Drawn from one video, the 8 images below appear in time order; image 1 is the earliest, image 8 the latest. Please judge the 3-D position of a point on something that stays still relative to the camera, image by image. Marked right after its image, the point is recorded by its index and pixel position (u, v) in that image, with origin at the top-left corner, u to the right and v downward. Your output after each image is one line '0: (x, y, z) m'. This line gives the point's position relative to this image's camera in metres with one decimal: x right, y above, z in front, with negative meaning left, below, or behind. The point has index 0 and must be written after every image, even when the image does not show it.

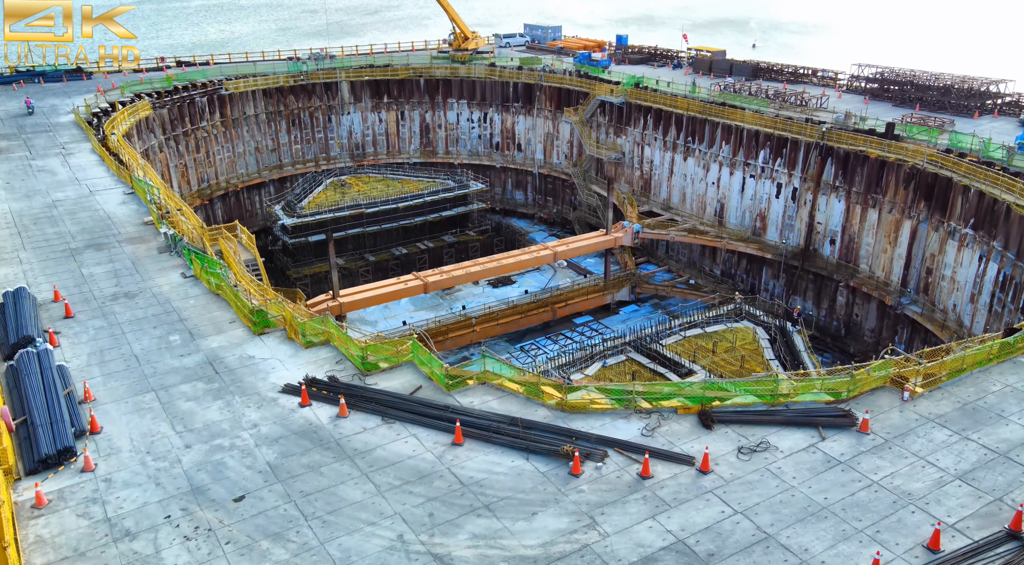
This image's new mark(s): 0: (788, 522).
0: (+6.0, -4.9, +17.4) m
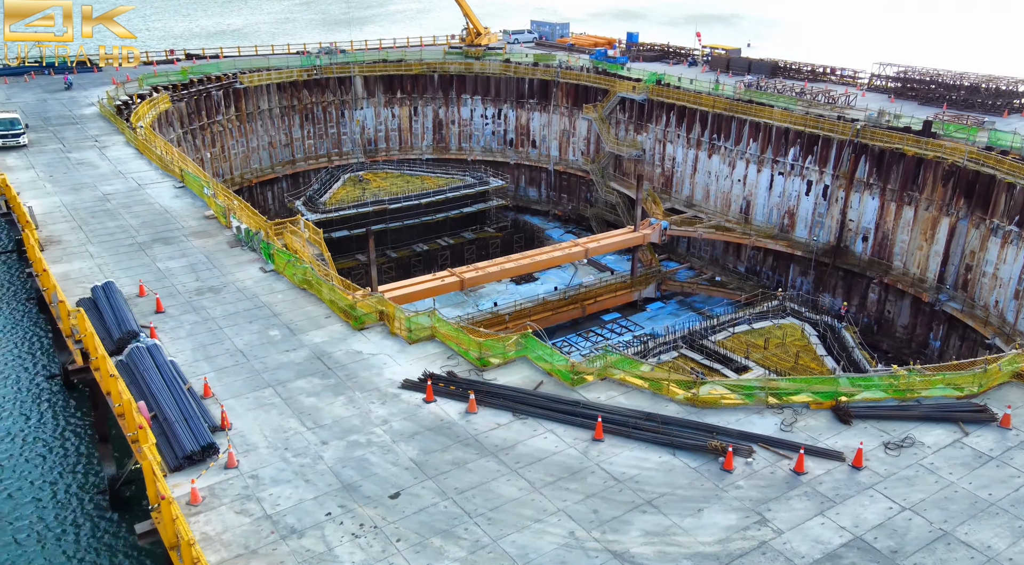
0: (+9.3, -4.8, +17.4) m
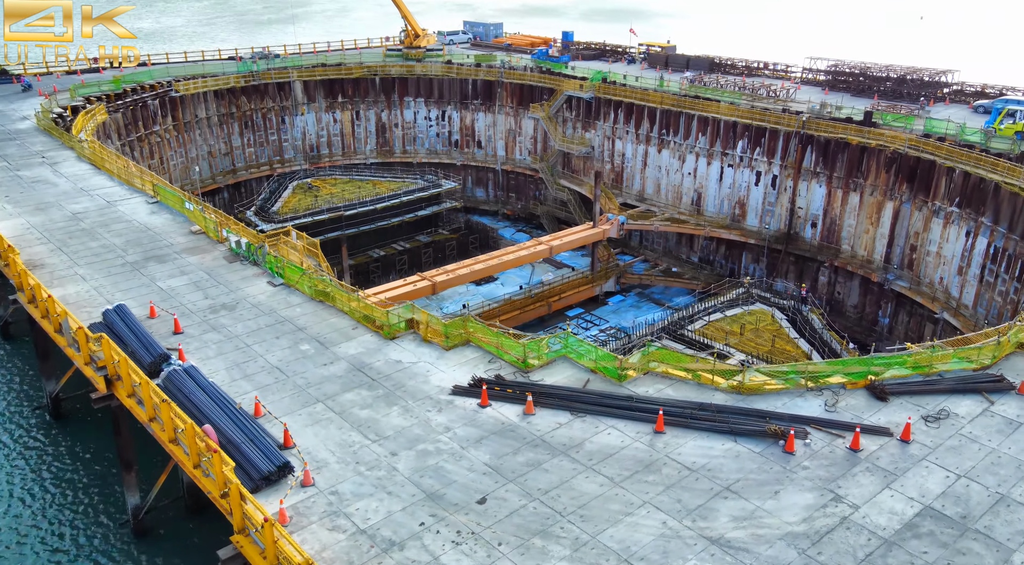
0: (+11.1, -4.4, +18.8) m
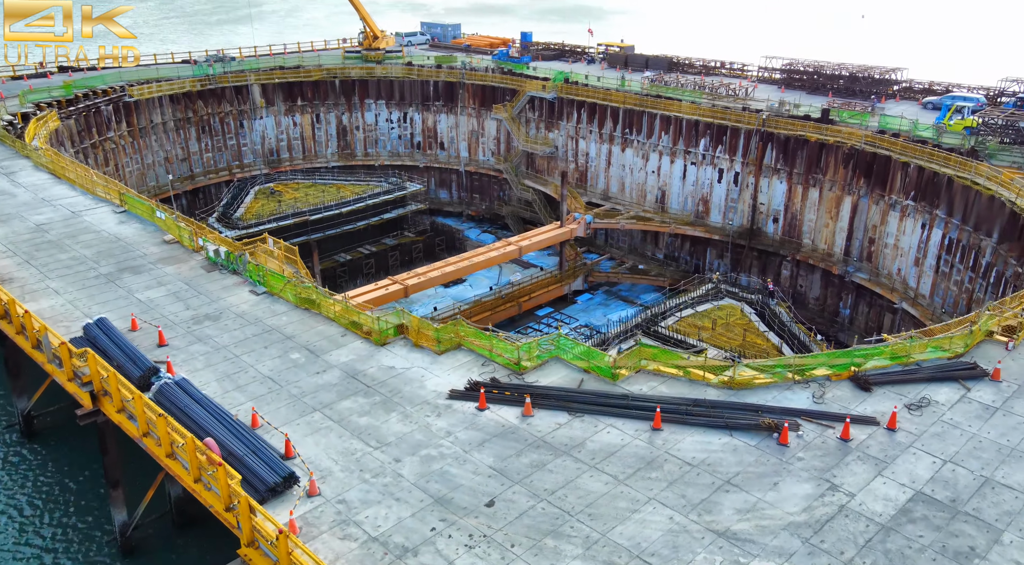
0: (+11.2, -4.2, +19.6) m
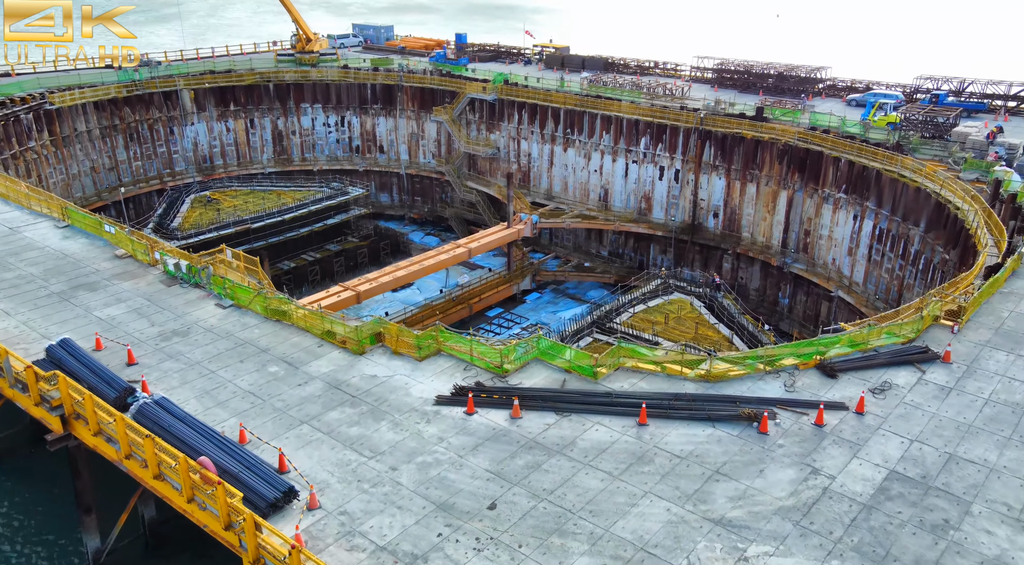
0: (+11.1, -3.9, +20.8) m
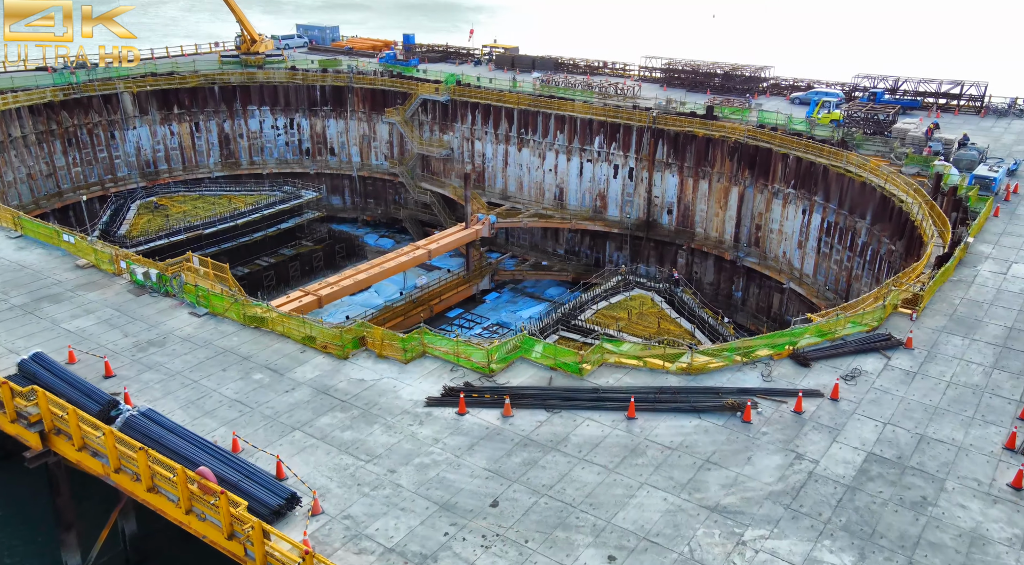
0: (+10.9, -3.7, +21.9) m
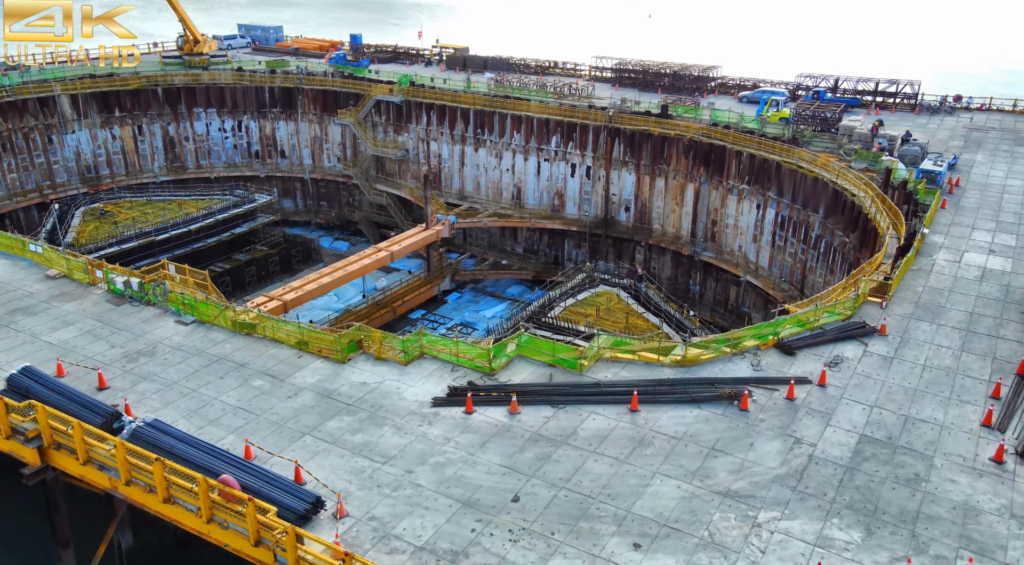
0: (+11.0, -3.4, +23.2) m
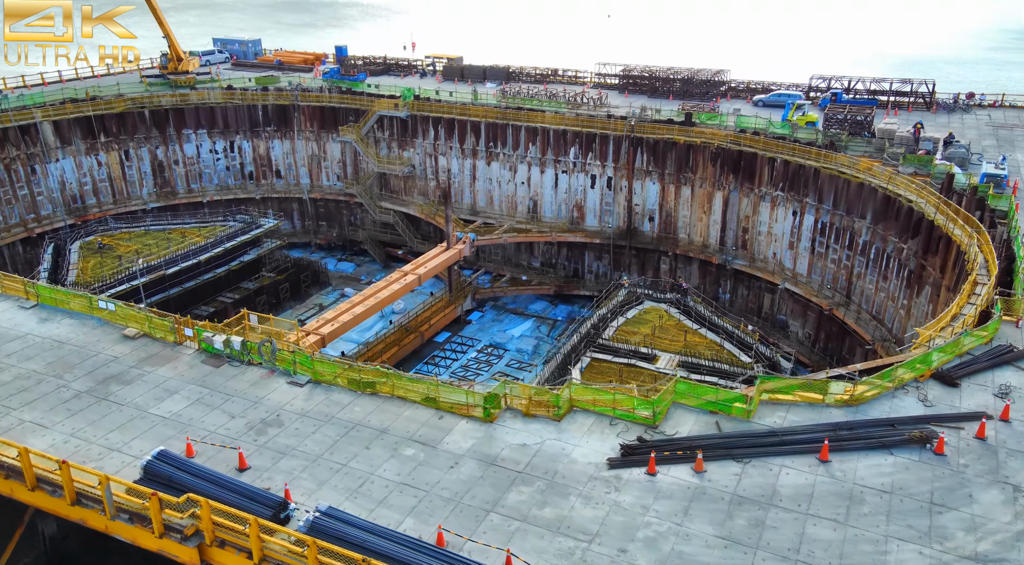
0: (+15.7, -4.1, +22.3) m
